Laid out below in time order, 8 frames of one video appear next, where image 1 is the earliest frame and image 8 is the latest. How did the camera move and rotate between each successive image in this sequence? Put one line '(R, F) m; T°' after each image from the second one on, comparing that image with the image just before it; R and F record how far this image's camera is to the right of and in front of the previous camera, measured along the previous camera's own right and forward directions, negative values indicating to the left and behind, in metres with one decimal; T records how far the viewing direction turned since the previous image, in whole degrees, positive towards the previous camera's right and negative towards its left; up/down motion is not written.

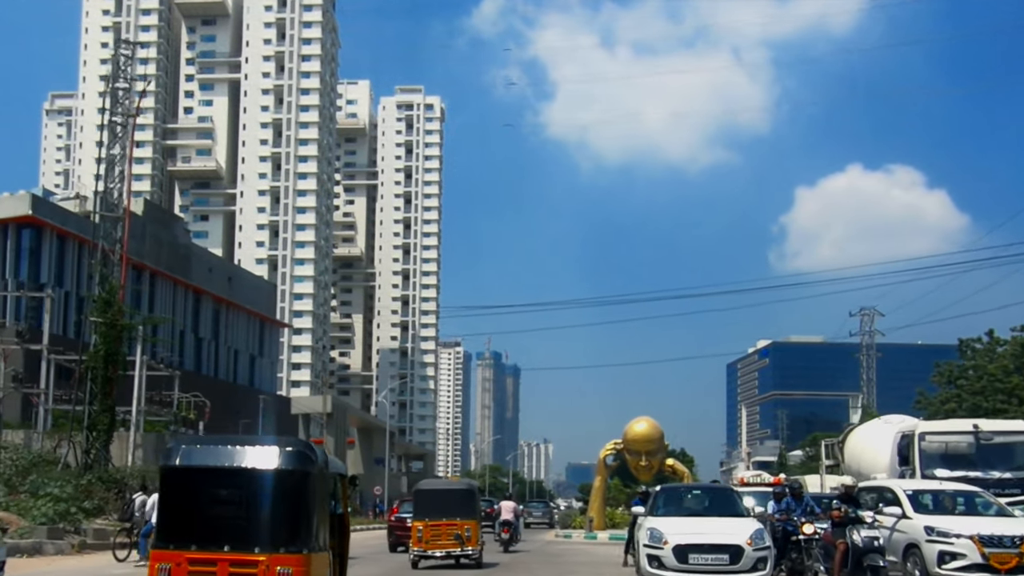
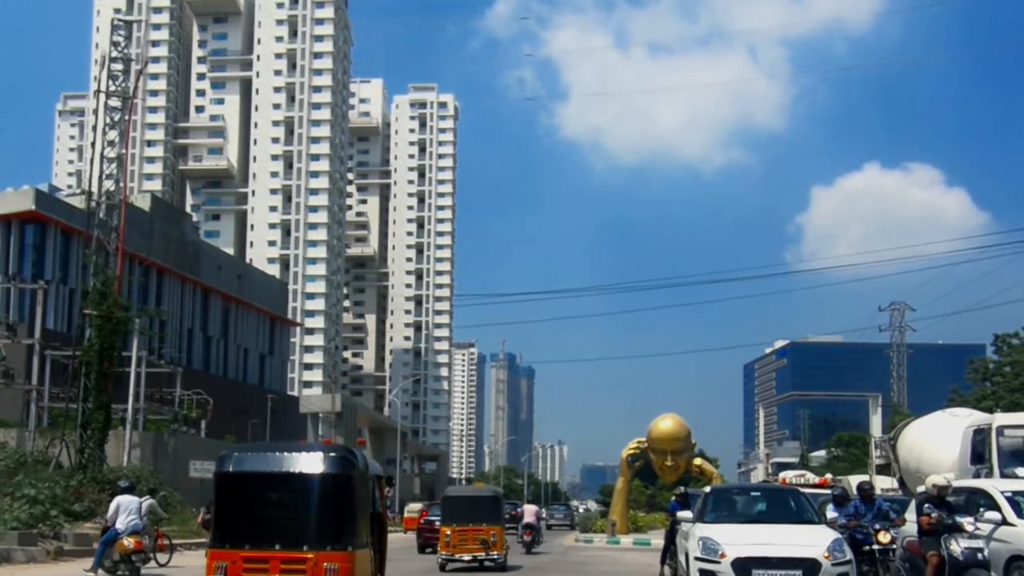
(-0.1, +1.5) m; -1°
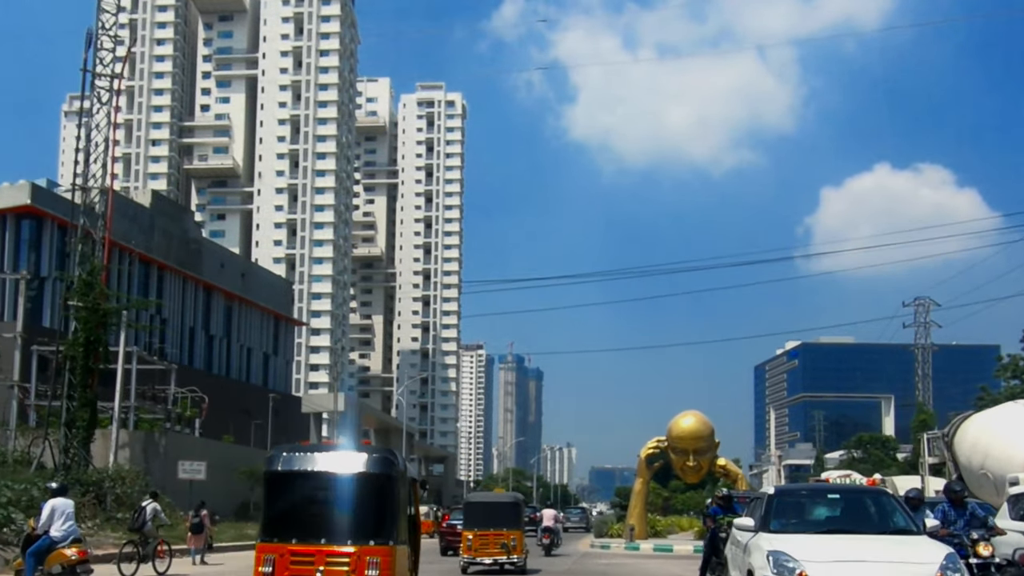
(-0.1, +1.6) m; 0°
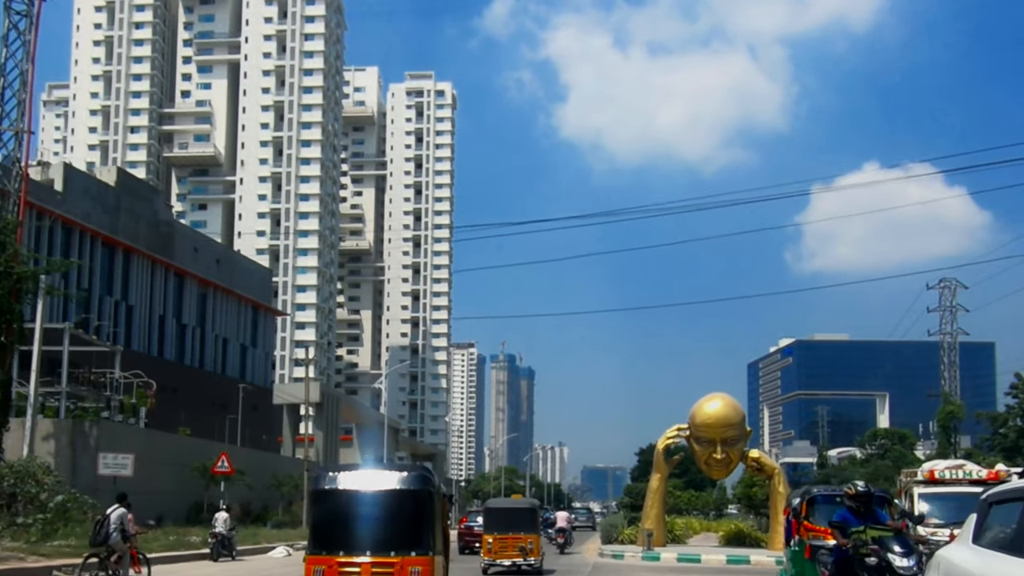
(0.0, +3.9) m; 0°
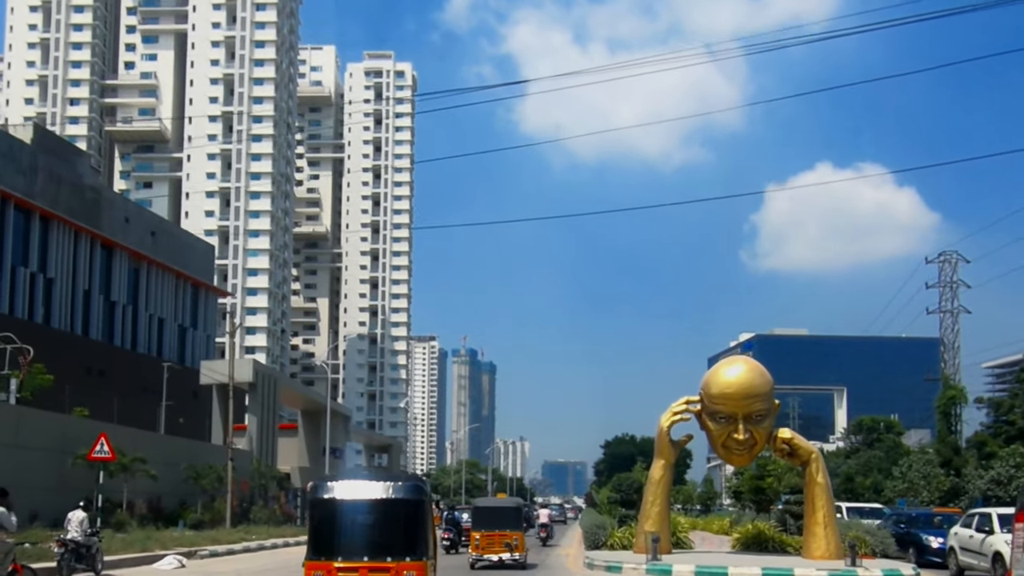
(0.0, +4.9) m; +2°
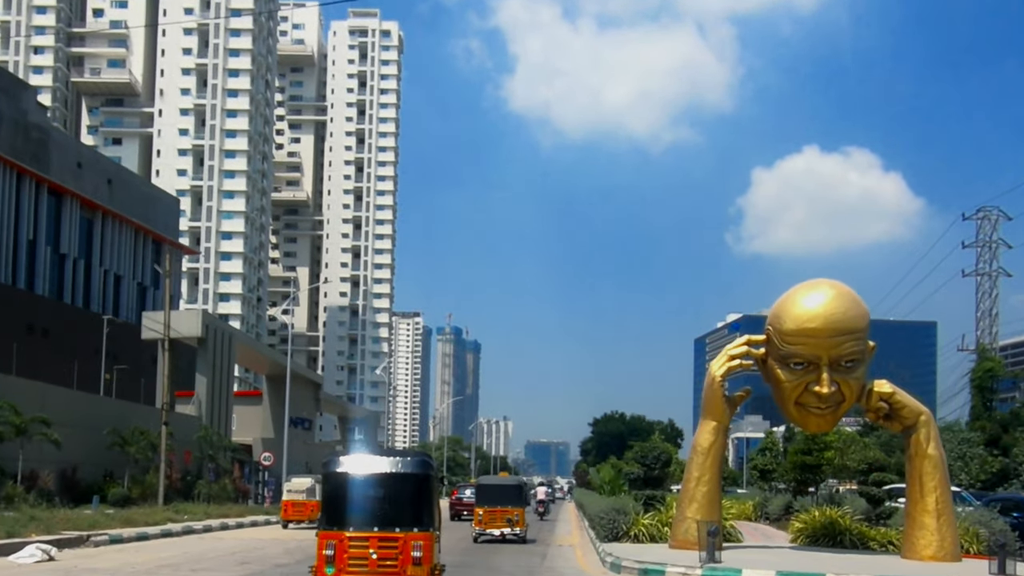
(-0.1, +4.6) m; +1°
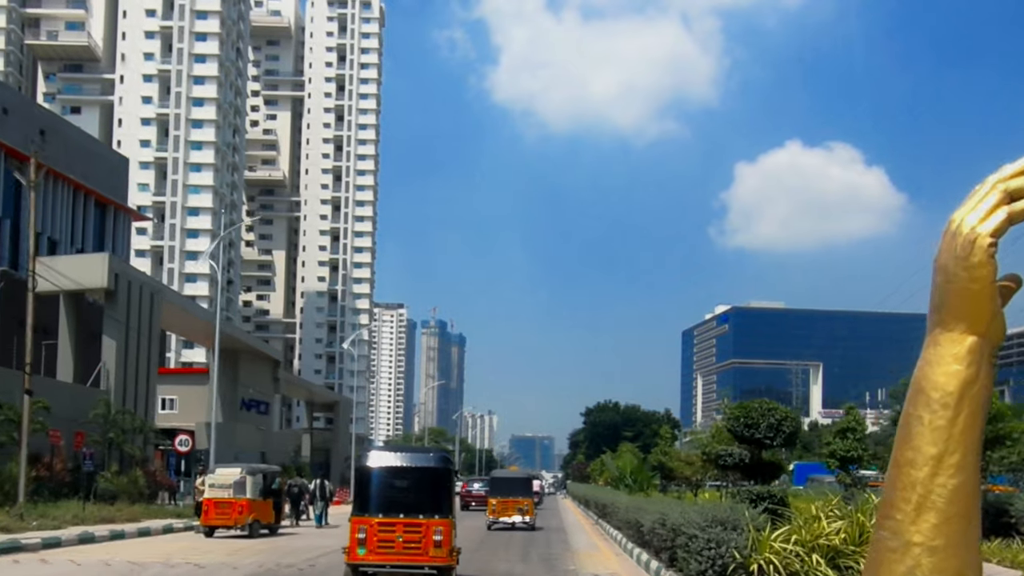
(-0.2, +6.4) m; +1°
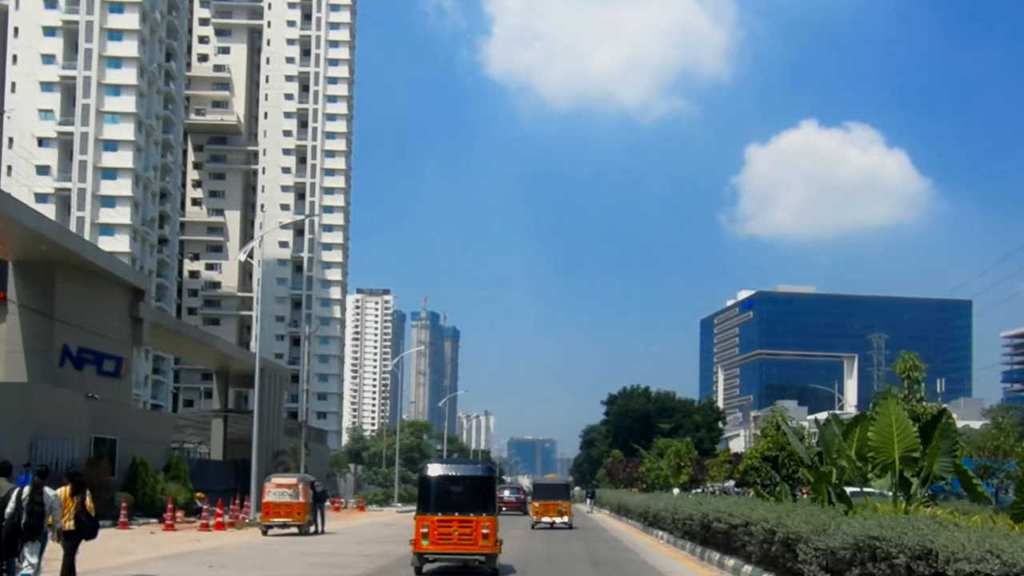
(-1.1, +19.5) m; +1°
